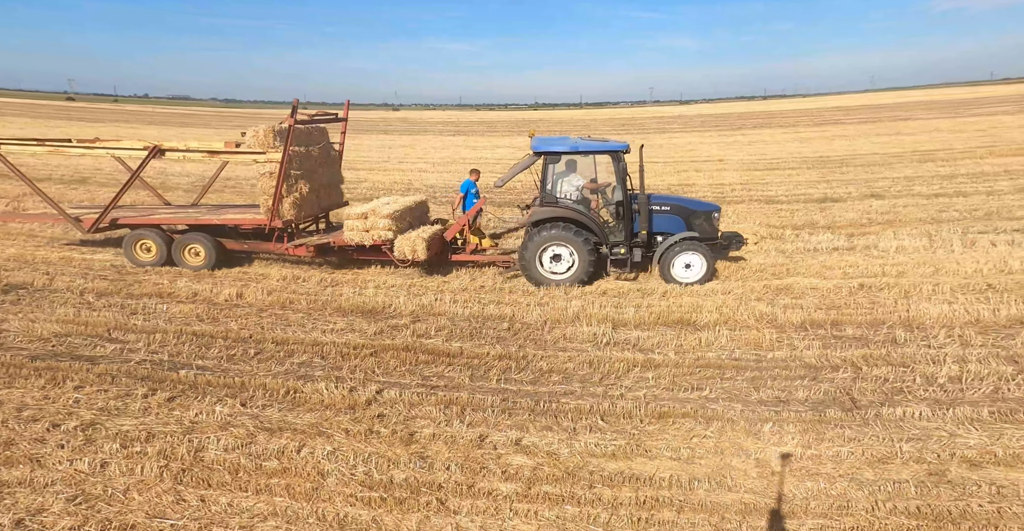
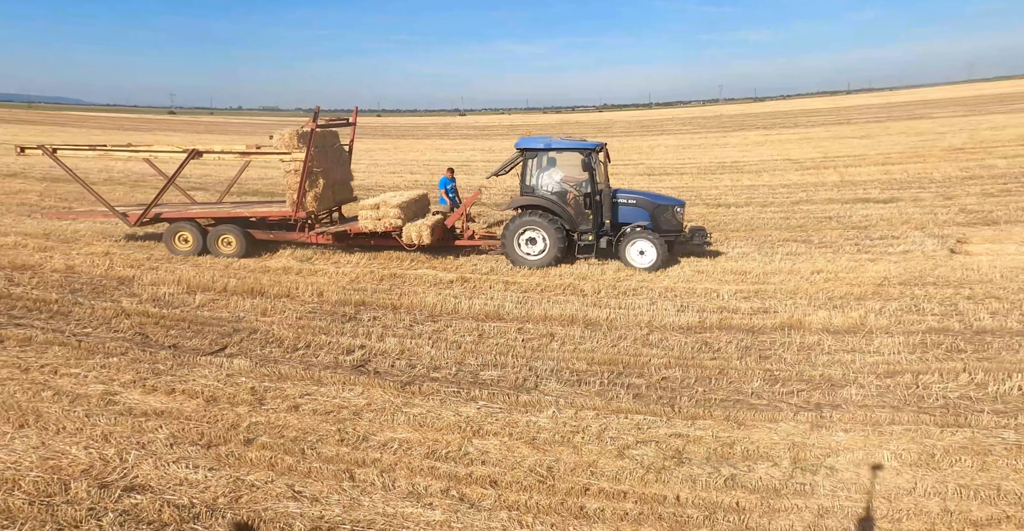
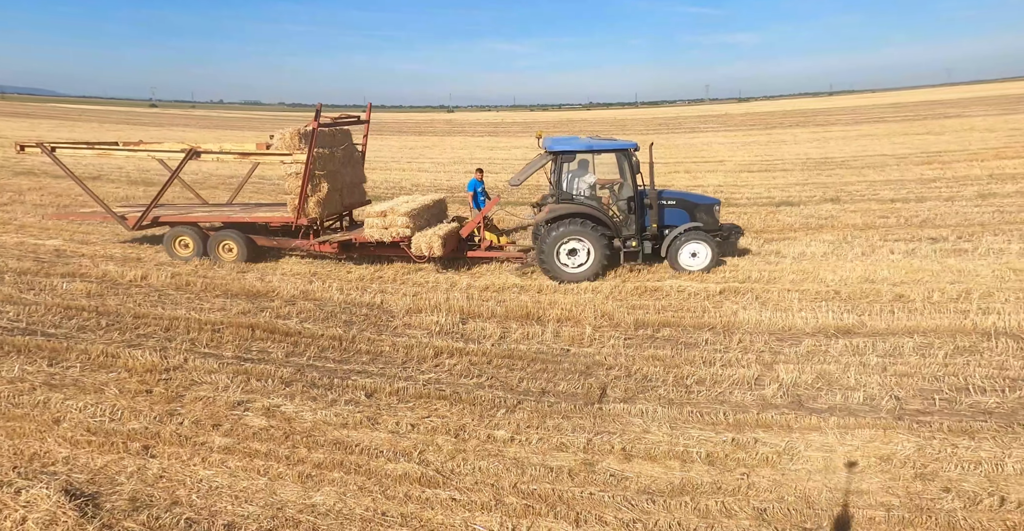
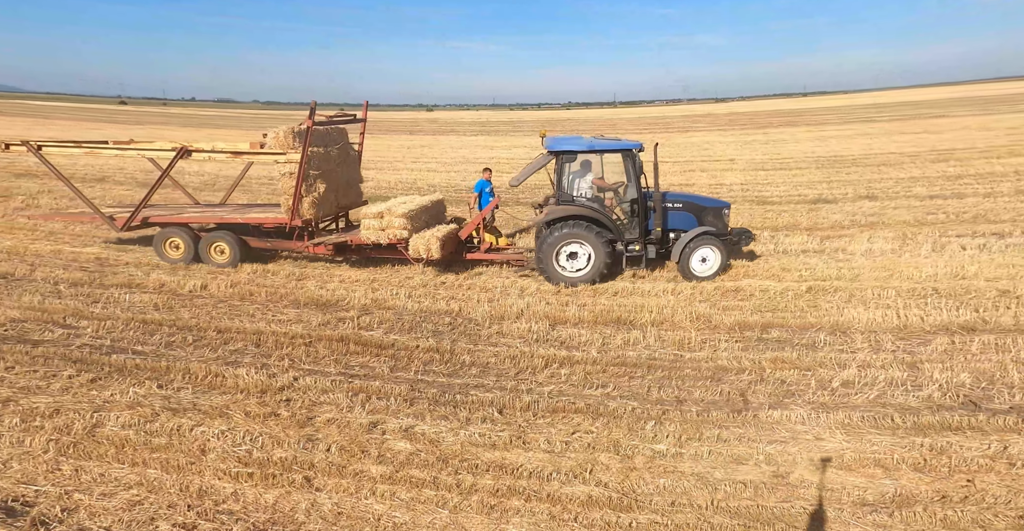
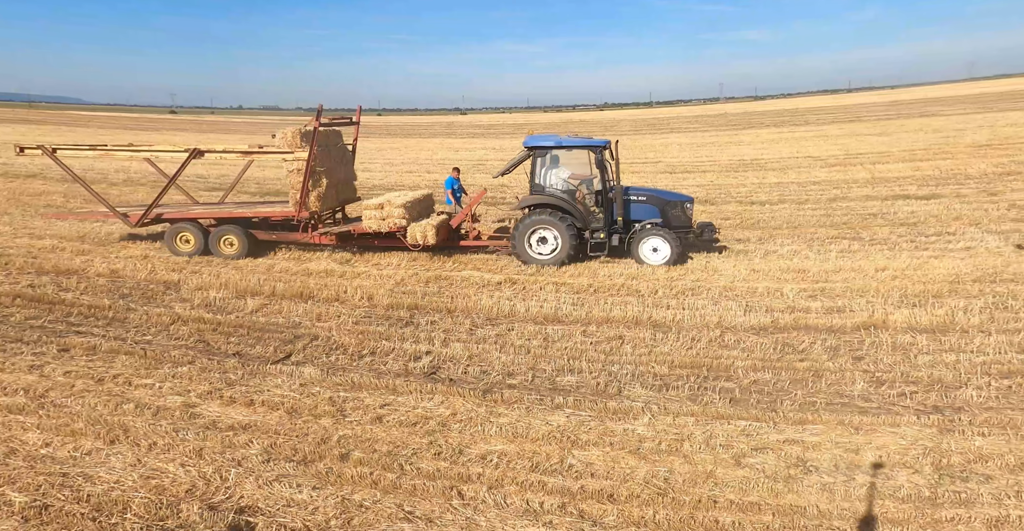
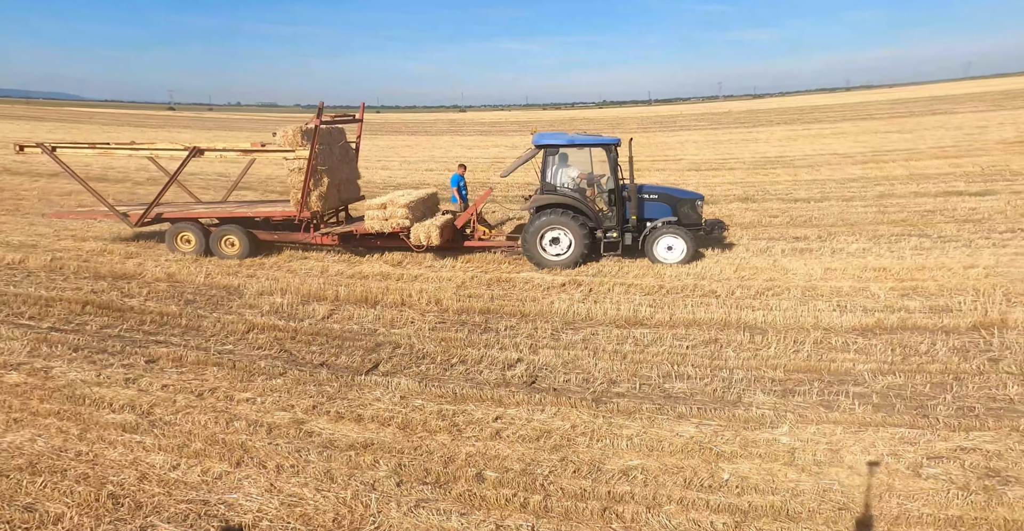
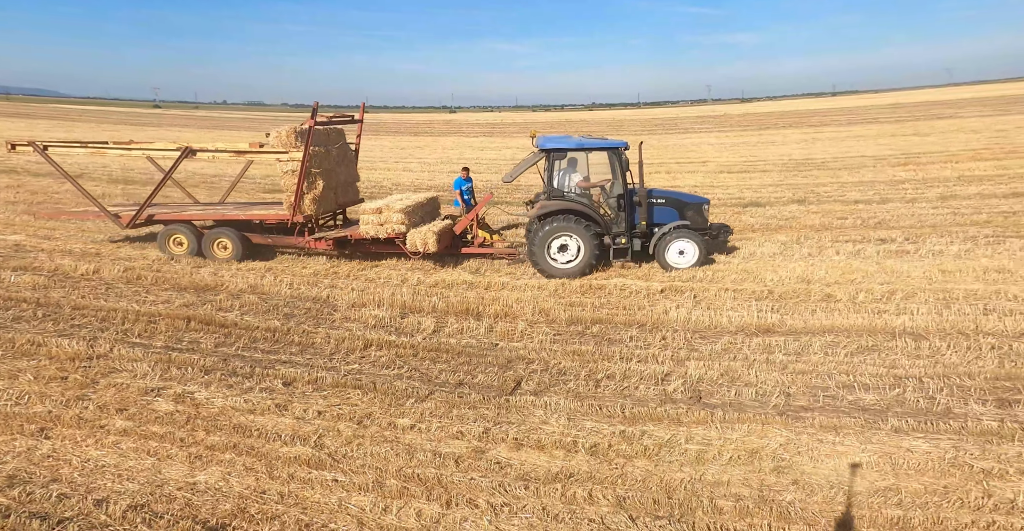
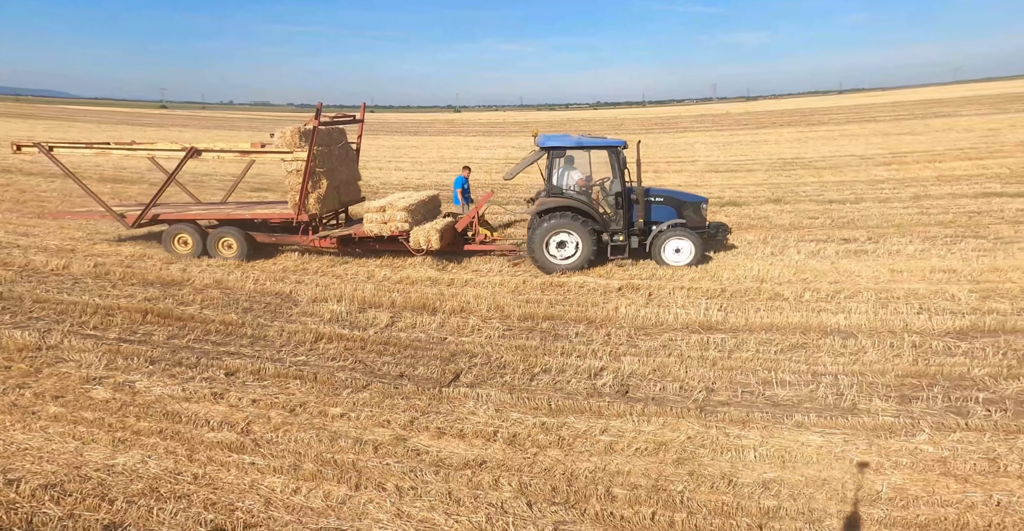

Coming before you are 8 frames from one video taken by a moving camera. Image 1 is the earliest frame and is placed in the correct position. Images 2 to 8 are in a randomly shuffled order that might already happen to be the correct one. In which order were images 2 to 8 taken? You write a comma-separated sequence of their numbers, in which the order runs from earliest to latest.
4, 3, 7, 8, 6, 5, 2
